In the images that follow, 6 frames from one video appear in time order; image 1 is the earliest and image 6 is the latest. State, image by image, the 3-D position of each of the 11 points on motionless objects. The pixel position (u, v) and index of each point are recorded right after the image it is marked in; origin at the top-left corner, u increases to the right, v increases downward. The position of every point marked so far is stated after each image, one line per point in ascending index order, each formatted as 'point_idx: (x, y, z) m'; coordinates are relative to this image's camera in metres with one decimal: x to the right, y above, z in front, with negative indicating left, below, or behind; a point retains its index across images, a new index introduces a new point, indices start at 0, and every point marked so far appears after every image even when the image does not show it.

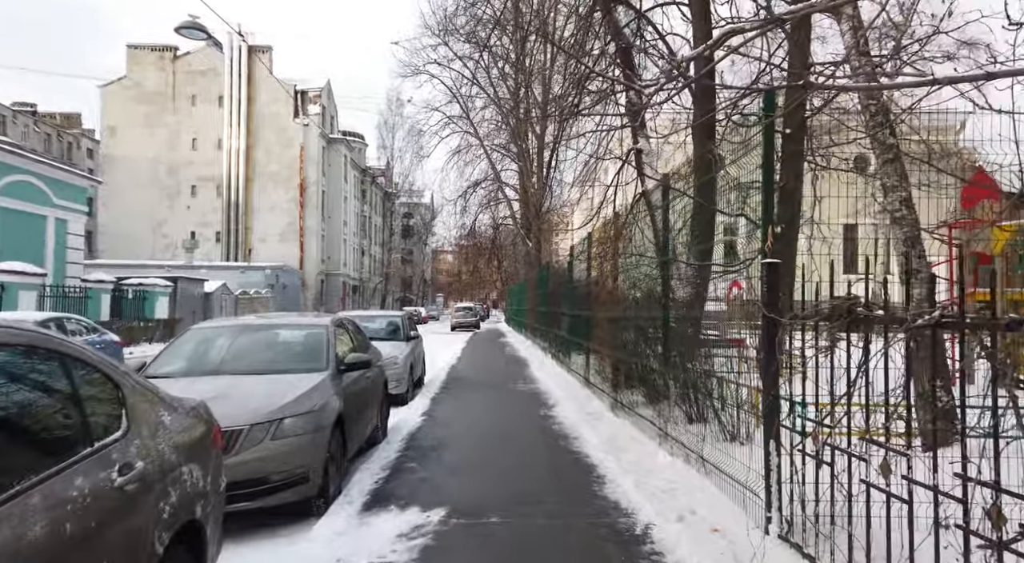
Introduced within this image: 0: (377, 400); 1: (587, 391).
0: (-1.5, -1.3, +6.9) m
1: (+1.2, -1.7, +10.0) m
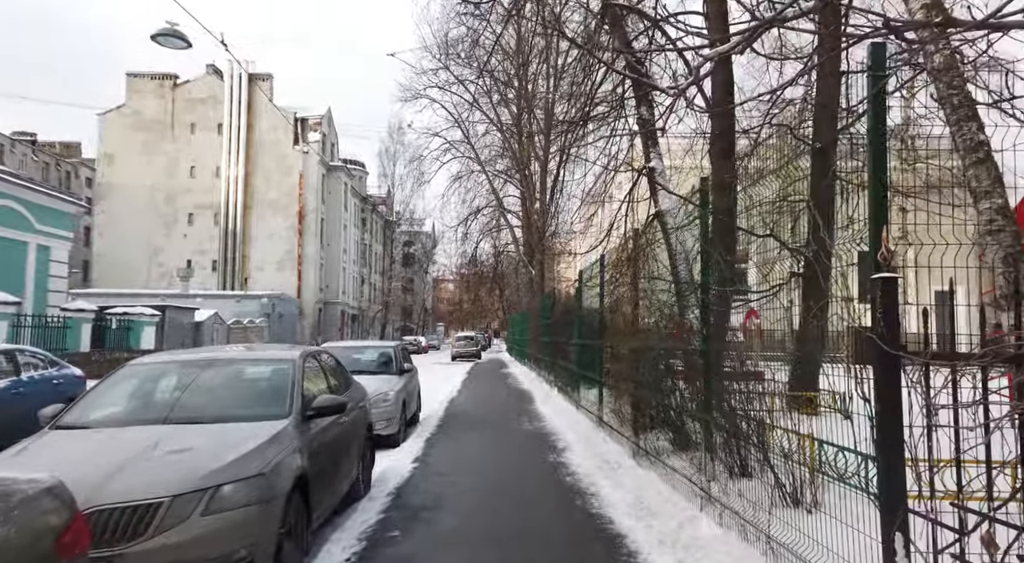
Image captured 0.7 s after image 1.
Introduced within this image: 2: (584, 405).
0: (-1.4, -1.5, +5.9) m
1: (+1.3, -2.1, +8.9) m
2: (+1.3, -2.2, +11.5) m
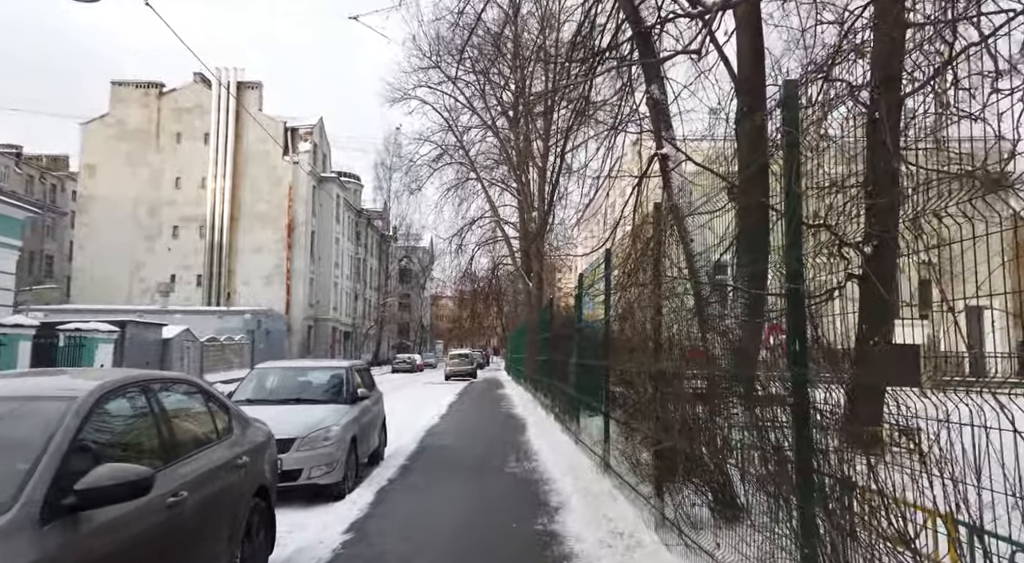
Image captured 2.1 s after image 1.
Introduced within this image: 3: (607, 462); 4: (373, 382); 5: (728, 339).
0: (-1.6, -1.5, +3.8) m
1: (+1.0, -2.1, +6.8) m
2: (+1.1, -2.2, +9.4) m
3: (+1.0, -2.0, +7.0) m
4: (-2.1, -1.4, +9.4) m
5: (+1.5, -0.4, +4.5) m
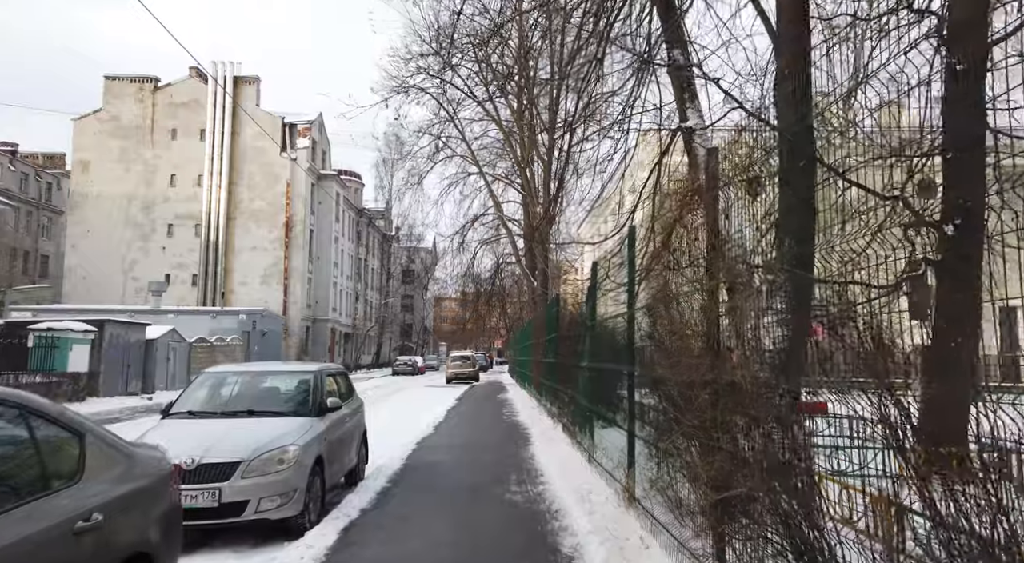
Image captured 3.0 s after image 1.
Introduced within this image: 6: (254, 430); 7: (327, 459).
0: (-1.6, -1.3, +2.5) m
1: (+1.1, -2.0, +5.5) m
2: (+1.1, -2.1, +8.1) m
3: (+1.1, -1.9, +5.6) m
4: (-2.0, -1.3, +8.0) m
5: (+1.5, -0.3, +3.1) m
6: (-2.3, -1.3, +5.8) m
7: (-1.8, -1.7, +6.3) m
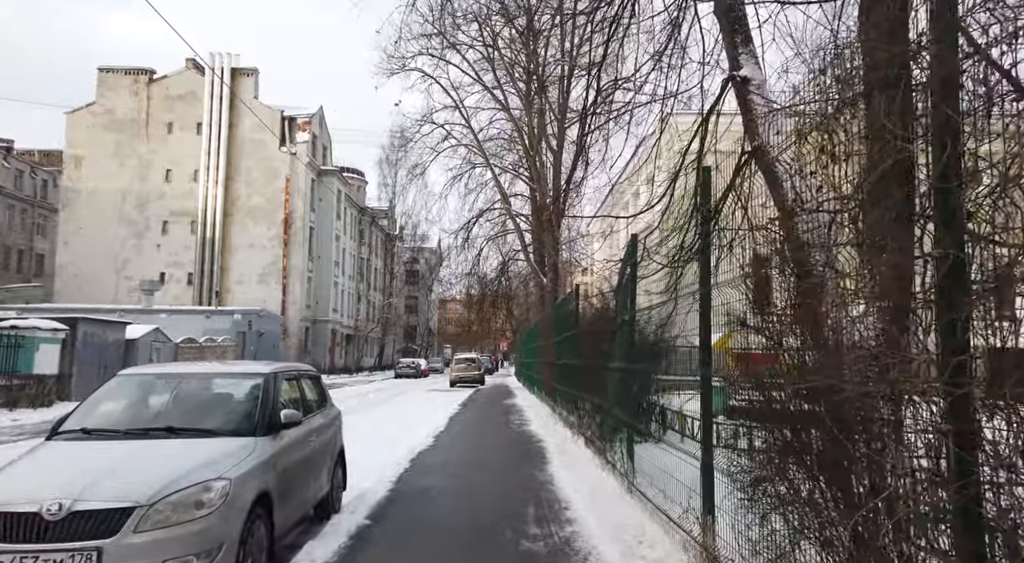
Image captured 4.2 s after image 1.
0: (-1.5, -1.1, +0.8) m
1: (+1.2, -1.7, +3.8) m
2: (+1.3, -1.9, +6.4) m
3: (+1.2, -1.7, +3.9) m
4: (-1.9, -1.1, +6.3) m
5: (+1.6, 0.0, +1.4) m
6: (-2.2, -1.1, +4.1) m
7: (-1.7, -1.5, +4.6) m
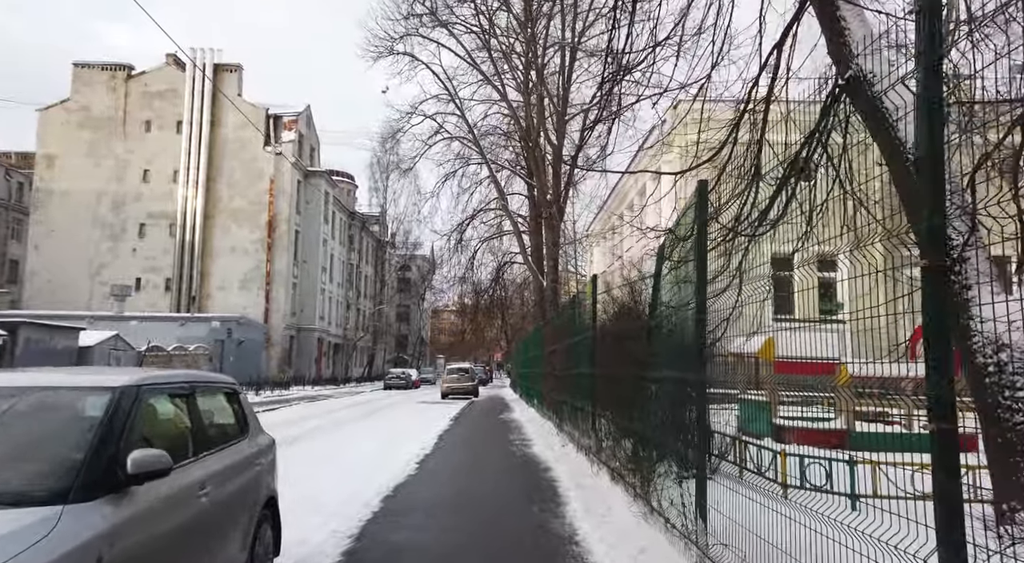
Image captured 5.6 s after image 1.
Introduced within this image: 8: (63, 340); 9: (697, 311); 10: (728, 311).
0: (-1.4, -0.8, -1.2) m
1: (+1.3, -1.5, +1.8) m
2: (+1.4, -1.7, +4.4) m
3: (+1.3, -1.4, +1.9) m
4: (-1.8, -0.9, +4.3) m
5: (+1.7, +0.3, -0.6) m
6: (-2.1, -0.9, +2.1) m
7: (-1.6, -1.3, +2.6) m
8: (-12.5, -1.6, +17.9) m
9: (+1.5, -0.3, +5.6) m
10: (+1.6, -0.2, +4.8) m
